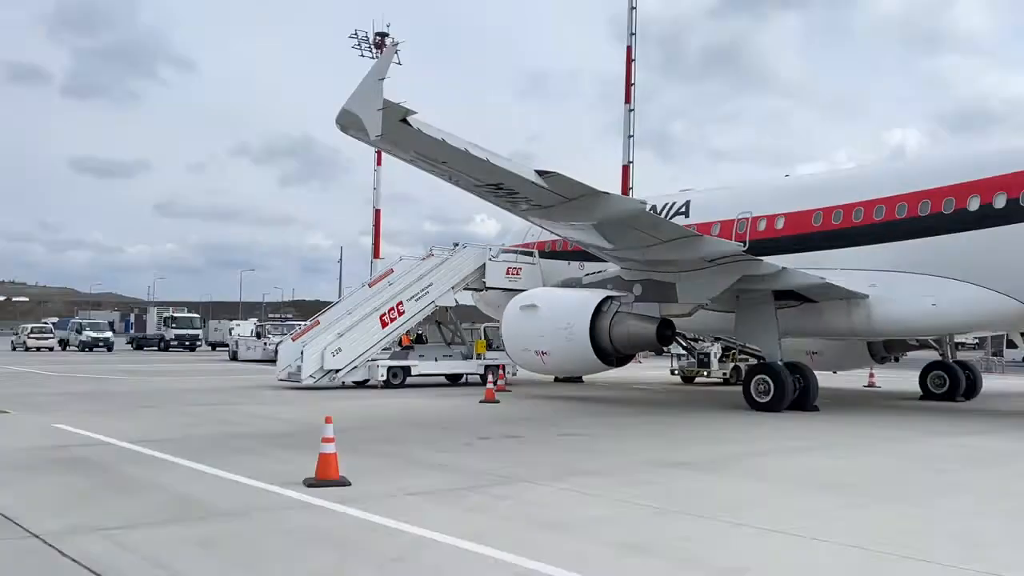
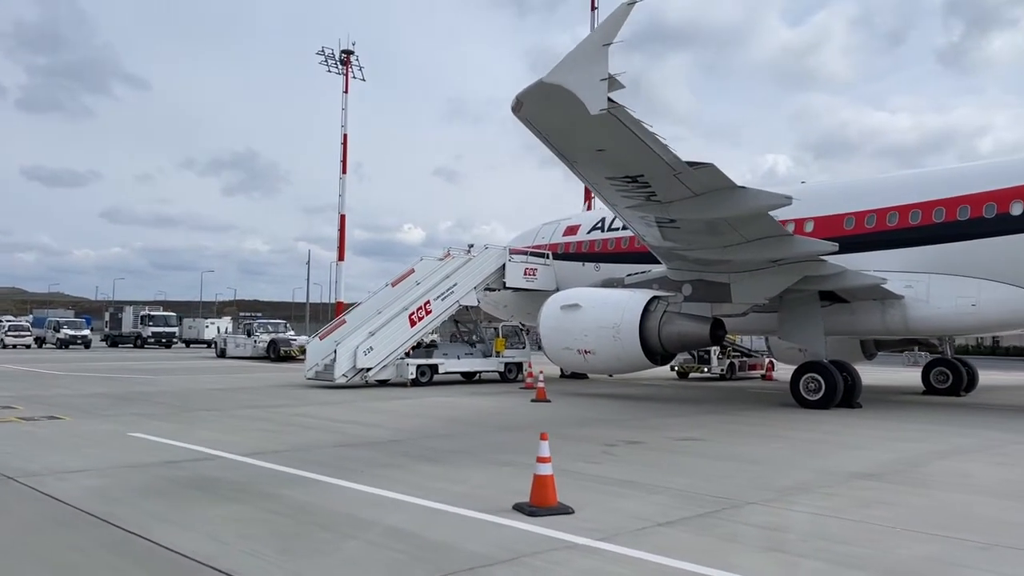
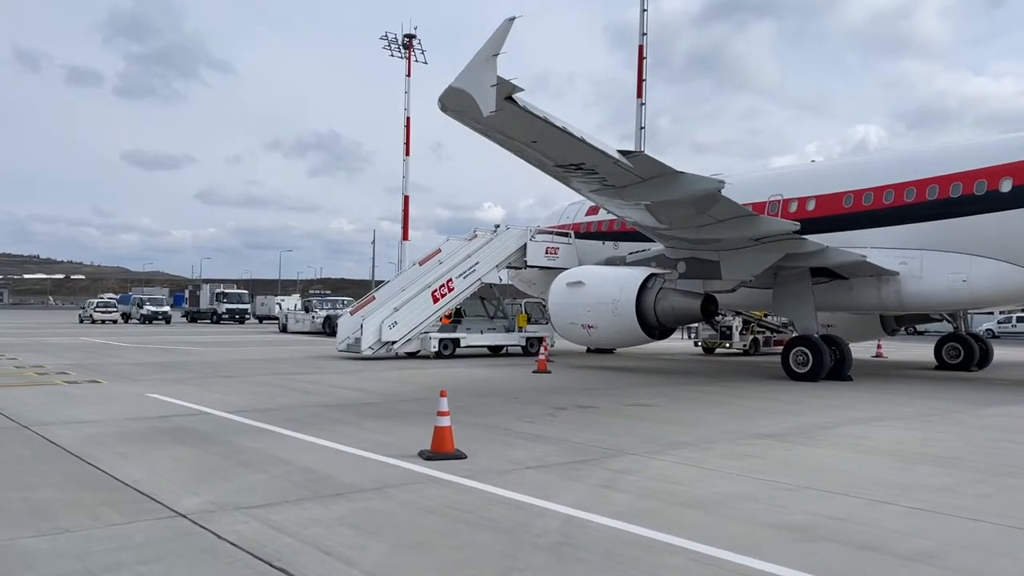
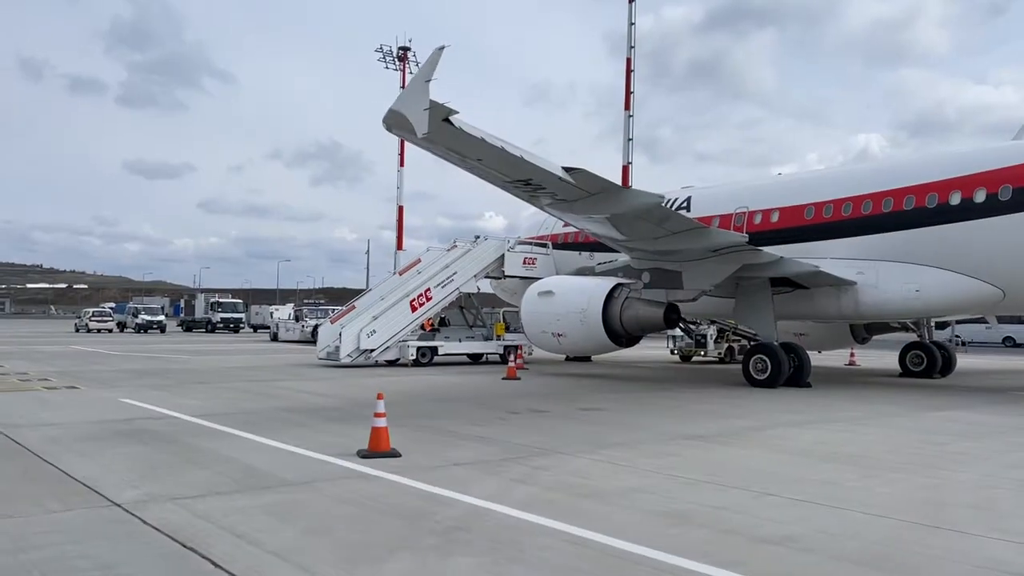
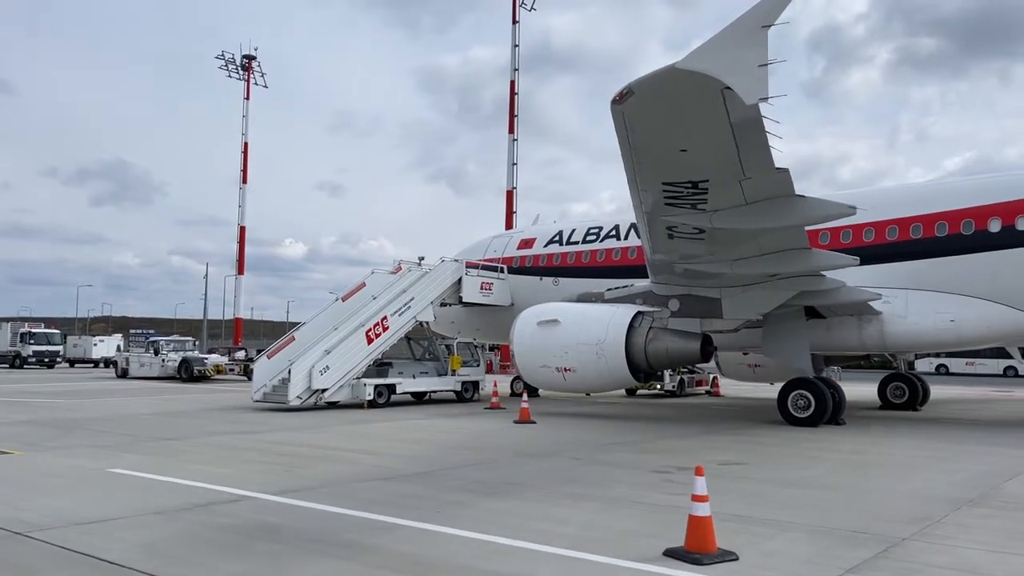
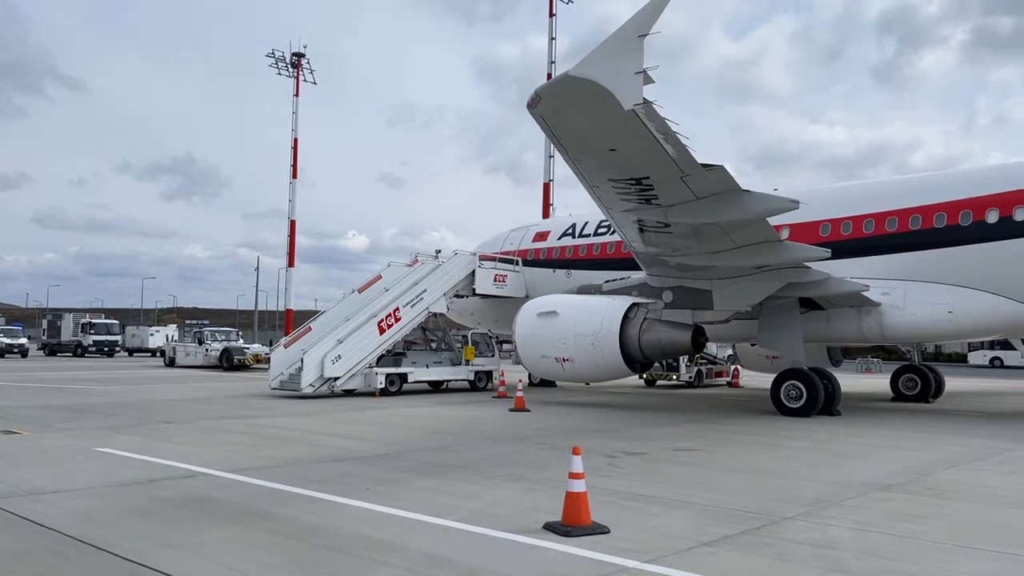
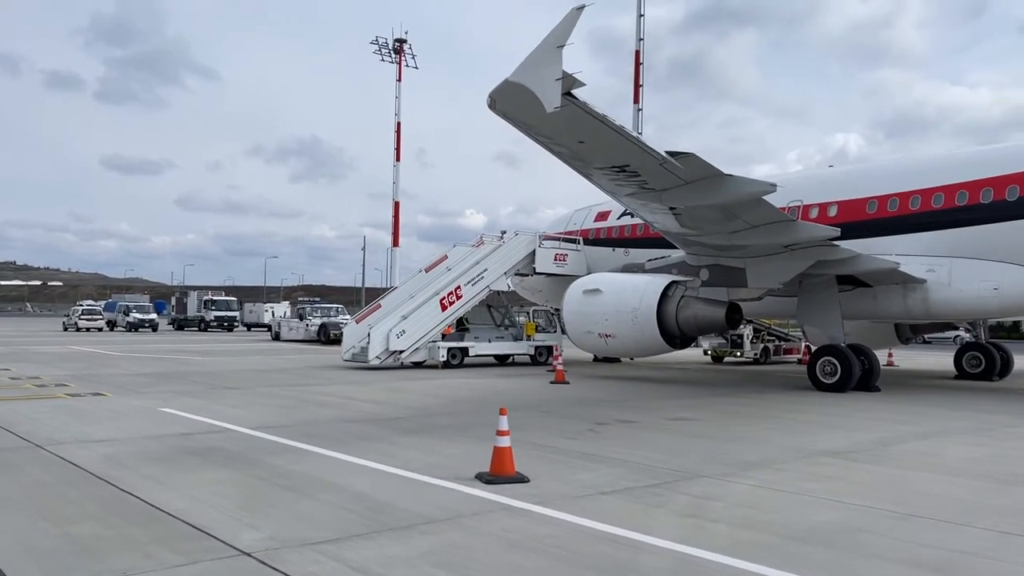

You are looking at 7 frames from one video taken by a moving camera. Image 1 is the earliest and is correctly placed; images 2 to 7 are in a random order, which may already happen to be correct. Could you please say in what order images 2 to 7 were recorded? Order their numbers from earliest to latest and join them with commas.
4, 3, 7, 2, 6, 5
